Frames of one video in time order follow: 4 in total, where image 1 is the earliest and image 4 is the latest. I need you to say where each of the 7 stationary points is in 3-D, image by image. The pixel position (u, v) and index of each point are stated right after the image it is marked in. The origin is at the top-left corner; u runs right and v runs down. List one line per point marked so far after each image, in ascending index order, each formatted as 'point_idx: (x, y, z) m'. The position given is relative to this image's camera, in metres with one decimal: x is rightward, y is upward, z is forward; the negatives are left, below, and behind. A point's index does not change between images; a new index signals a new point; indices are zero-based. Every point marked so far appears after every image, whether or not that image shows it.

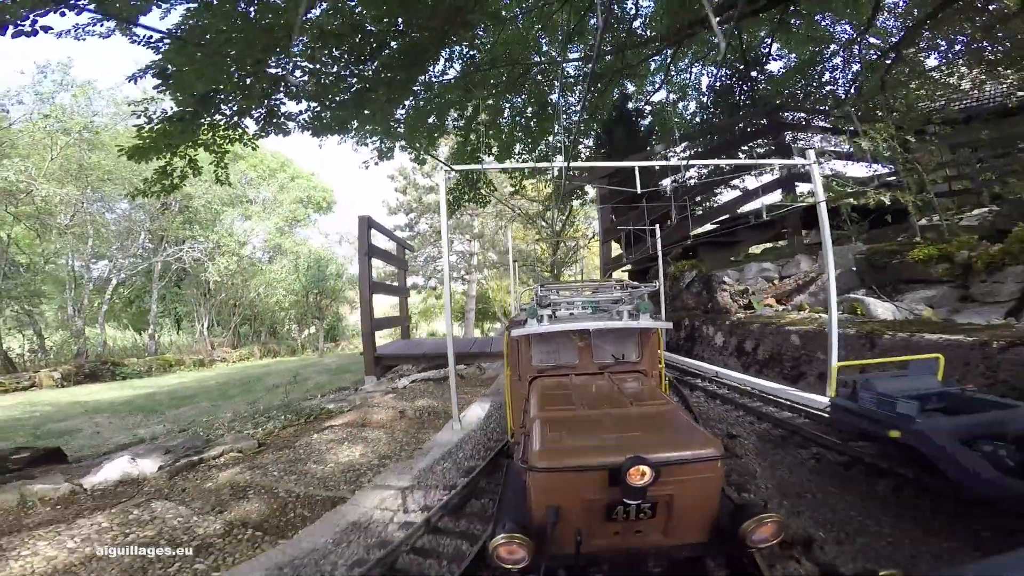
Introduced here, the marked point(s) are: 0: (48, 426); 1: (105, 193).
0: (-8.8, -2.6, +10.2) m
1: (-13.4, +3.2, +17.5) m
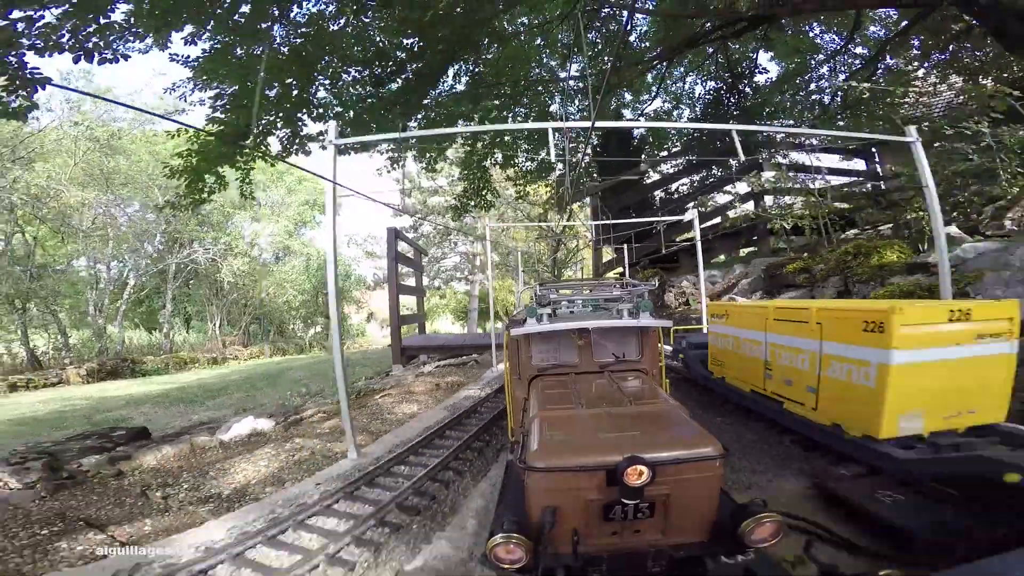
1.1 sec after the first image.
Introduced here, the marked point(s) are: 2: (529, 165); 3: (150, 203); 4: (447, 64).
0: (-8.7, -2.6, +10.9) m
1: (-13.3, +3.2, +18.2) m
2: (+0.5, +3.5, +16.0) m
3: (-12.9, +3.0, +18.7) m
4: (-1.2, +4.2, +10.3) m
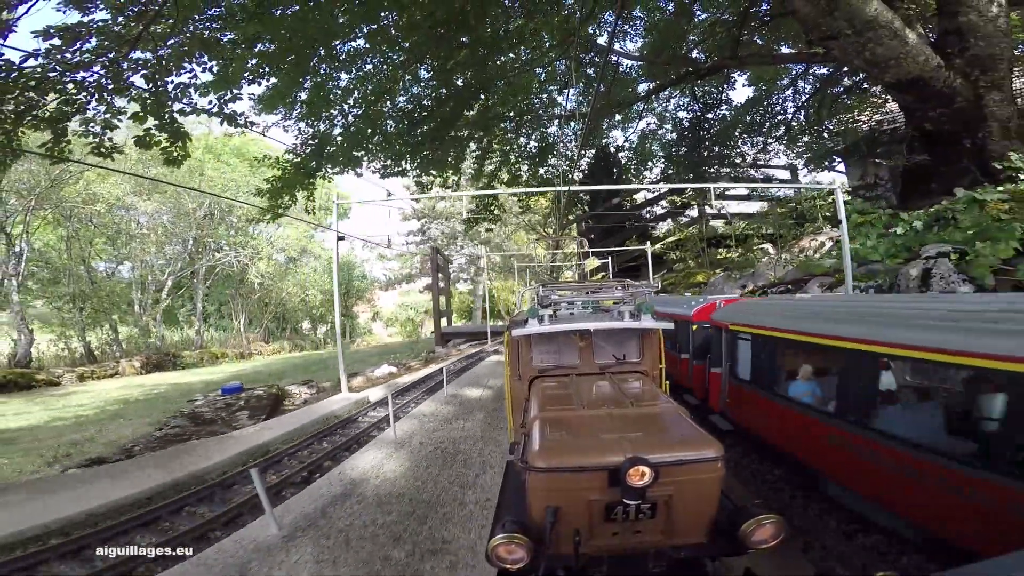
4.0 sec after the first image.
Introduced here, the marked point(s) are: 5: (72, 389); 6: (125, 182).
0: (-8.5, -2.7, +12.9) m
1: (-13.2, +3.1, +20.2) m
2: (+0.6, +3.5, +17.9) m
3: (-12.8, +3.0, +20.7) m
4: (-1.1, +4.2, +12.2) m
5: (-11.8, -2.8, +14.4) m
6: (-13.4, +3.7, +18.5) m
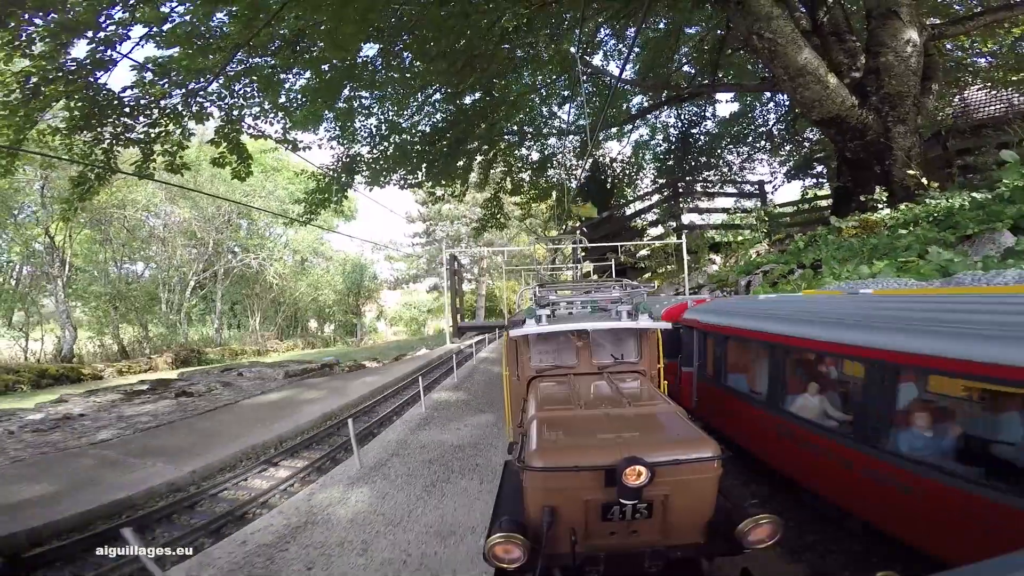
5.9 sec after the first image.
0: (-8.4, -2.7, +14.2) m
1: (-13.1, +3.1, +21.5) m
2: (+0.7, +3.5, +19.3) m
3: (-12.7, +3.0, +22.0) m
4: (-1.0, +4.2, +13.5) m
5: (-11.7, -2.8, +15.8) m
6: (-13.3, +3.6, +19.9) m
